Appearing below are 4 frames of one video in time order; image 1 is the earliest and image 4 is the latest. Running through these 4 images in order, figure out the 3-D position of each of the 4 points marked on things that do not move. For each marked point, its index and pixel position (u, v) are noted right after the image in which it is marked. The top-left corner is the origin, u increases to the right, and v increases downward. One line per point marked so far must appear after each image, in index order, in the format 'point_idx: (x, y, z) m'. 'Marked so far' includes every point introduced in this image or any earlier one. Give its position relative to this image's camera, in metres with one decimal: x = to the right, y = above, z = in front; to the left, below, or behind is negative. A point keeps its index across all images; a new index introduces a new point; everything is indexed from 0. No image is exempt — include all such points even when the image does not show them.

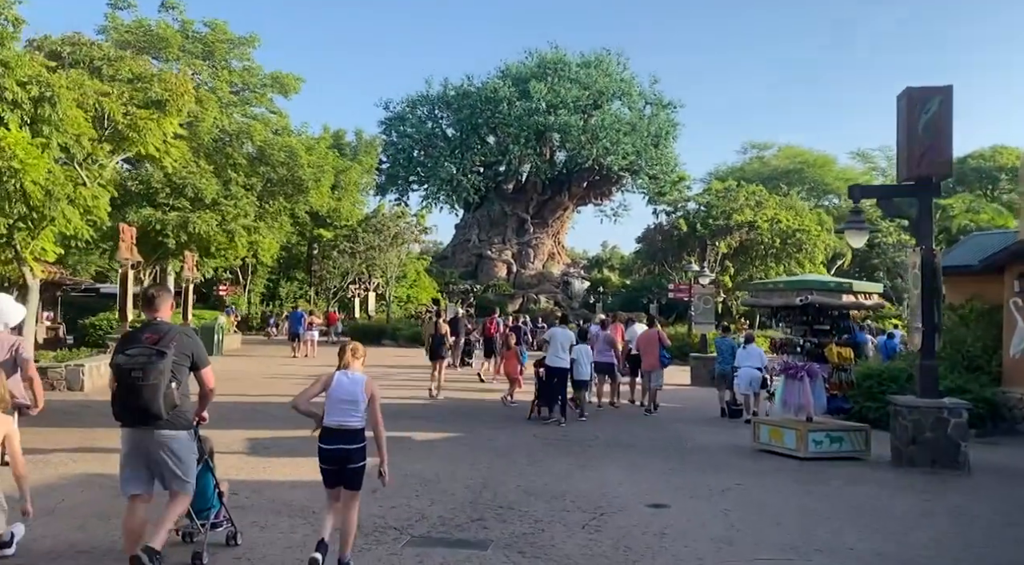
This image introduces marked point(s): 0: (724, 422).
0: (+3.4, -2.2, +14.0) m
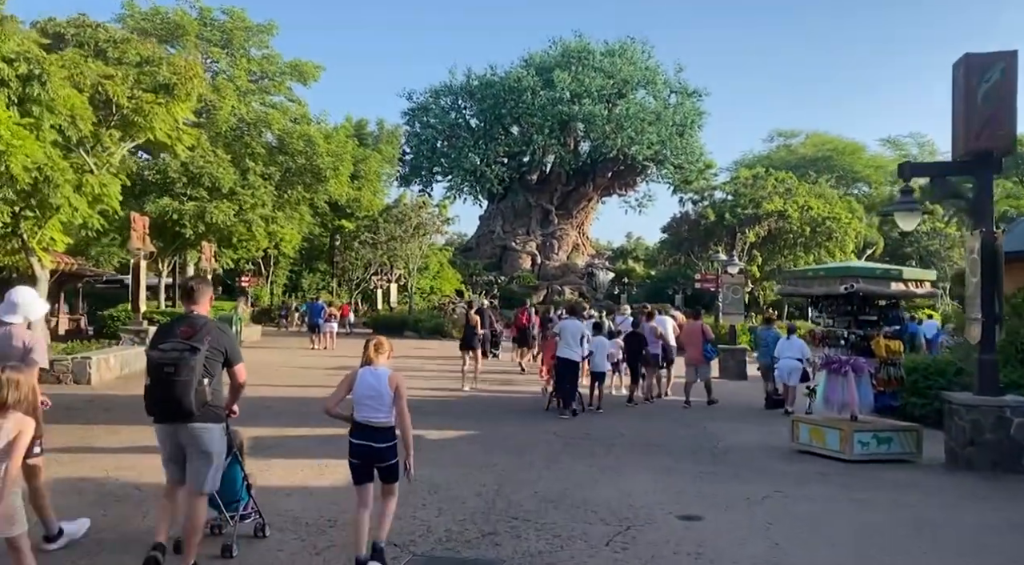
0: (+3.7, -2.0, +13.2) m
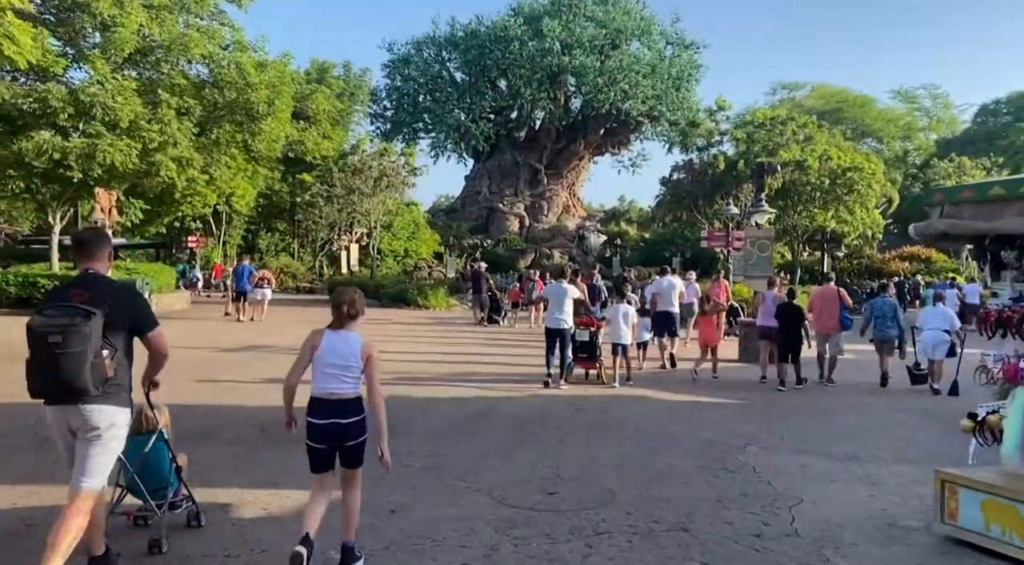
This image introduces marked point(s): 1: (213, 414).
0: (+3.0, -1.5, +8.3) m
1: (-3.2, -1.4, +9.4) m
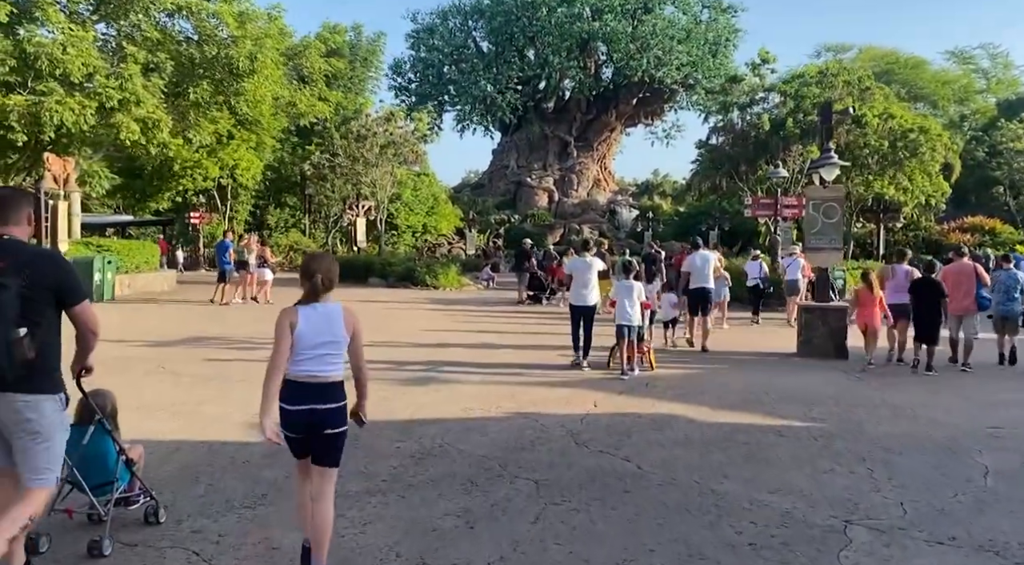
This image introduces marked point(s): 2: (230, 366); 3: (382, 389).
0: (+2.7, -1.3, +5.1) m
1: (-3.4, -1.2, +6.4) m
2: (-3.5, -1.0, +11.1) m
3: (-1.3, -1.2, +9.2) m
